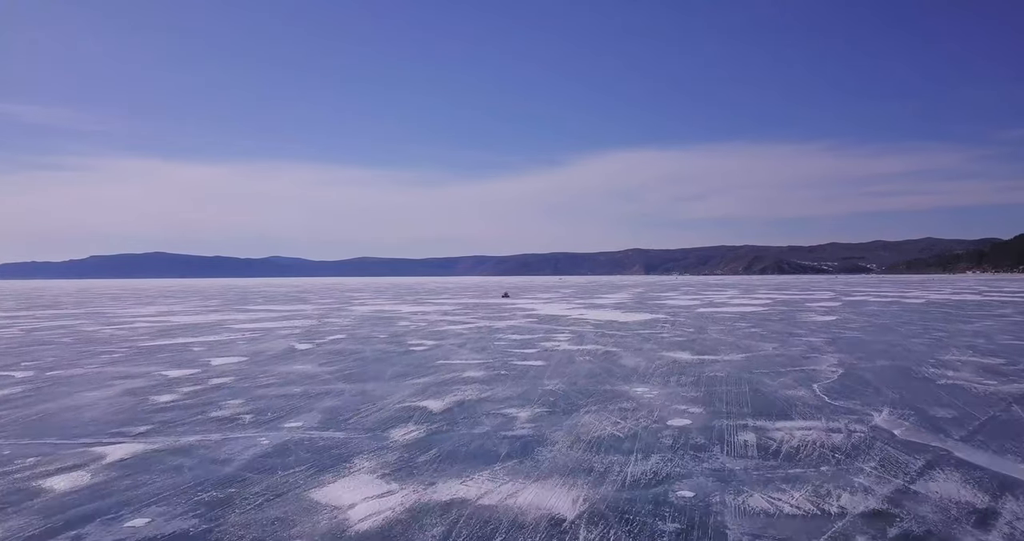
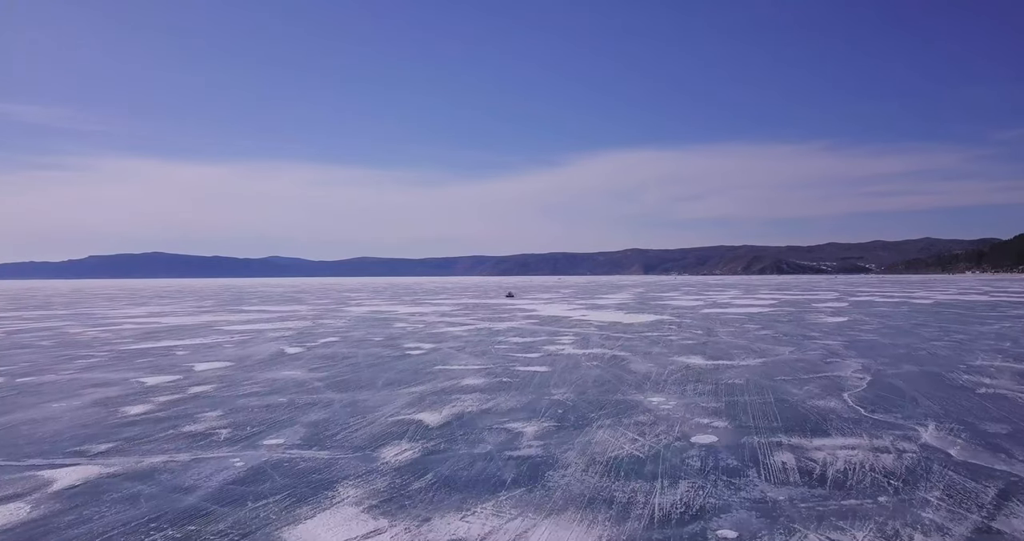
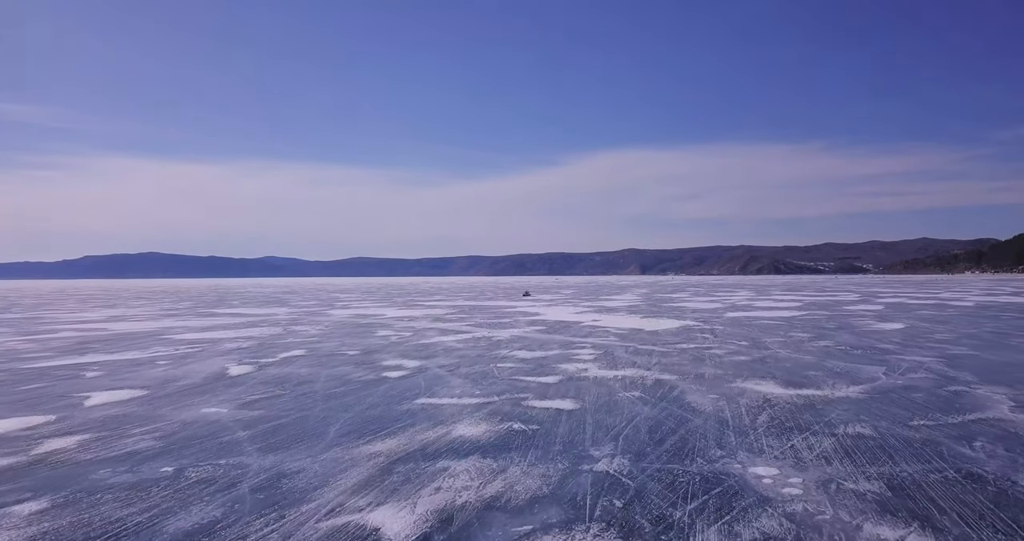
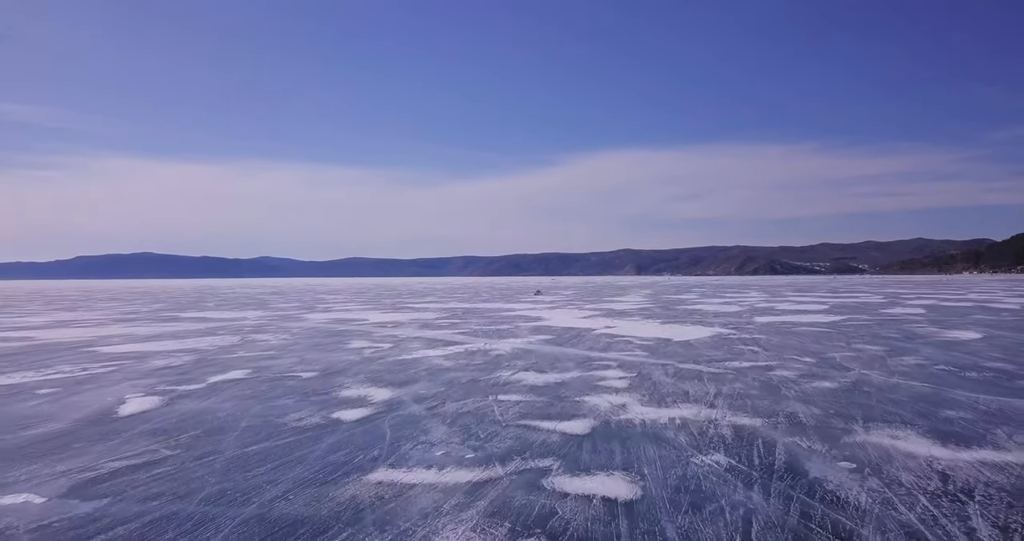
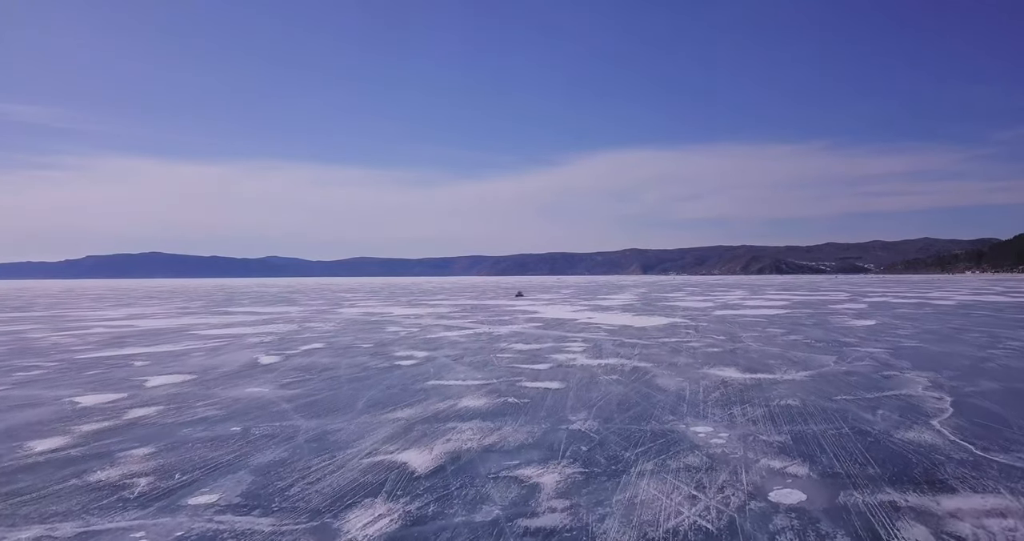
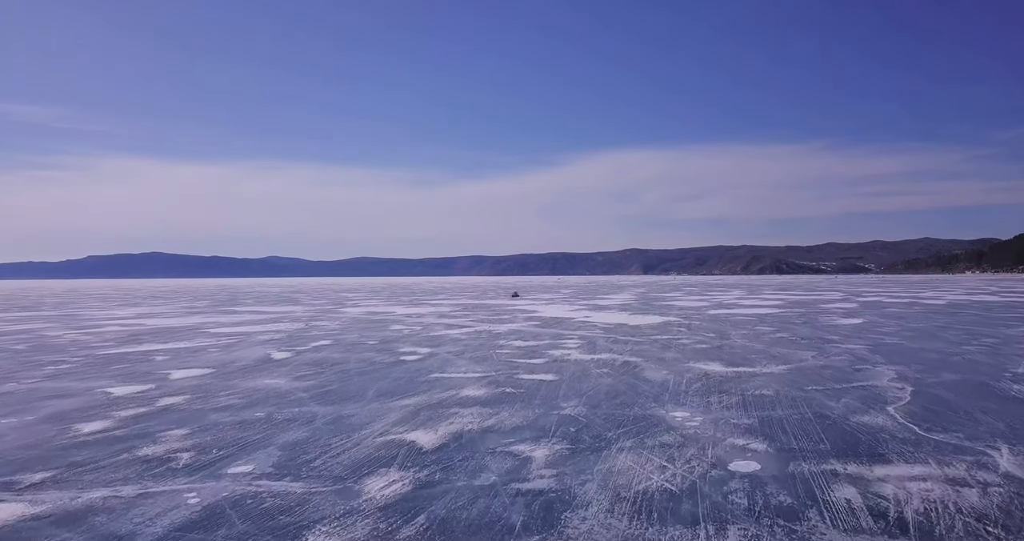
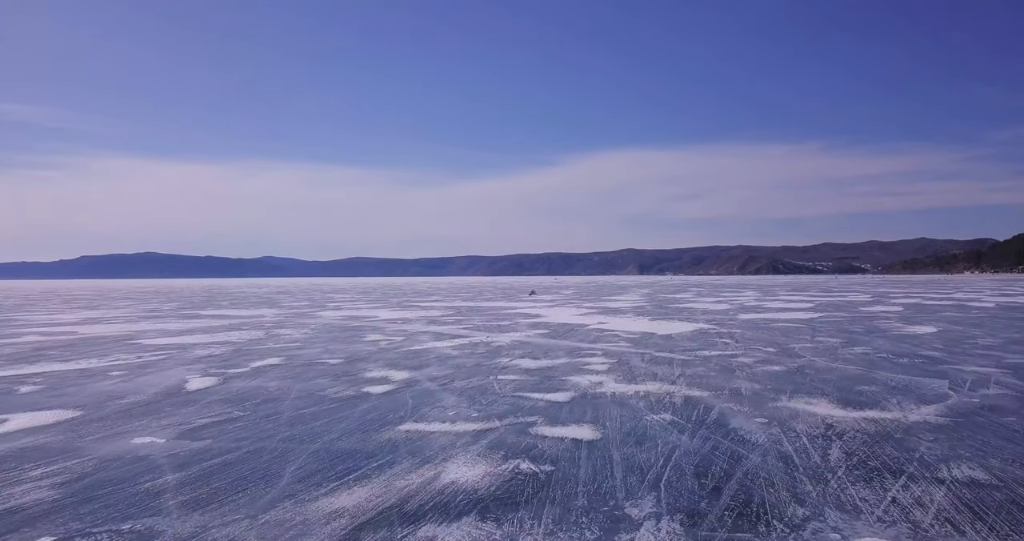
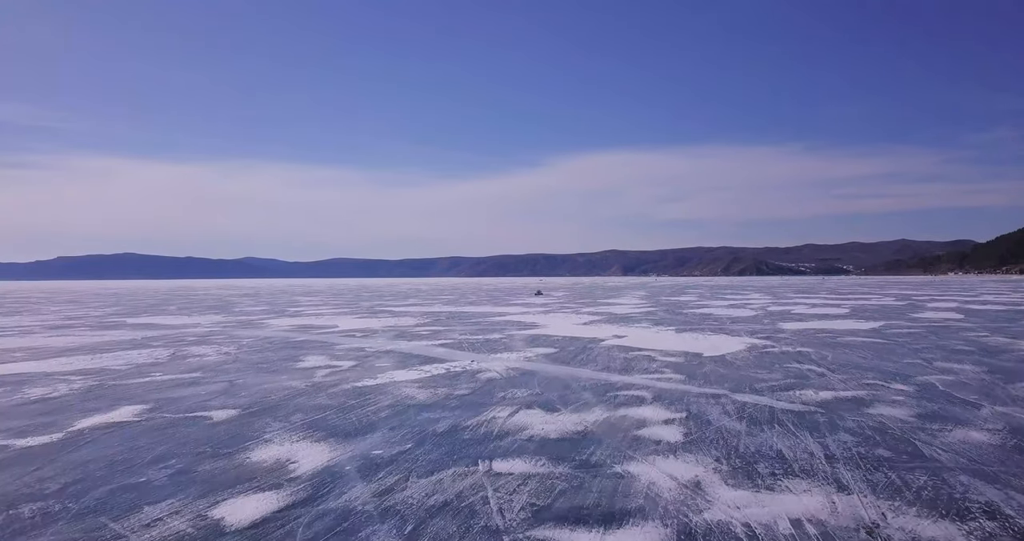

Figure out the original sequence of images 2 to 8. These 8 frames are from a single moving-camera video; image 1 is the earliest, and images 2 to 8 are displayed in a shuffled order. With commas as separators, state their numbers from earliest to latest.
2, 6, 5, 3, 7, 4, 8
